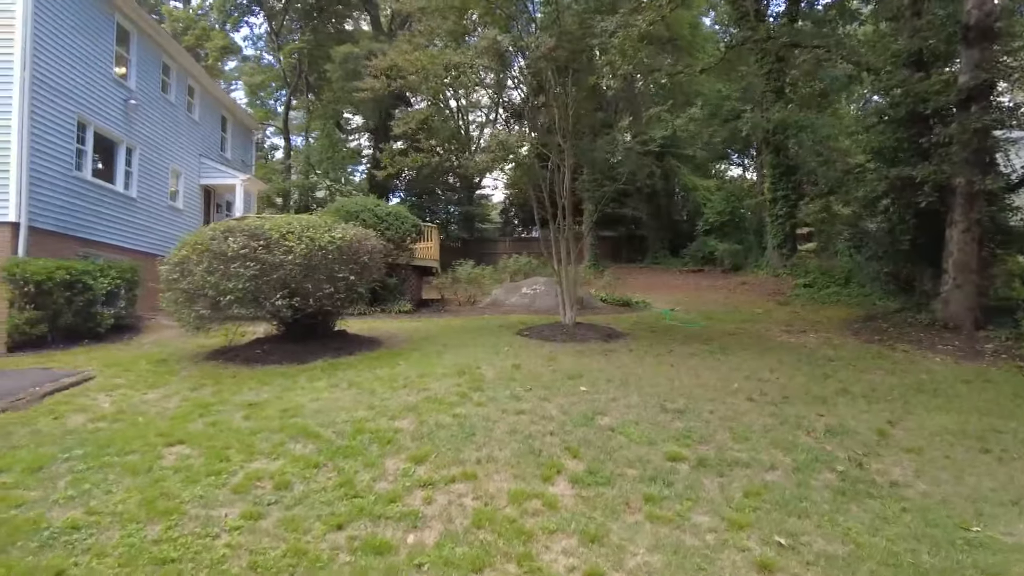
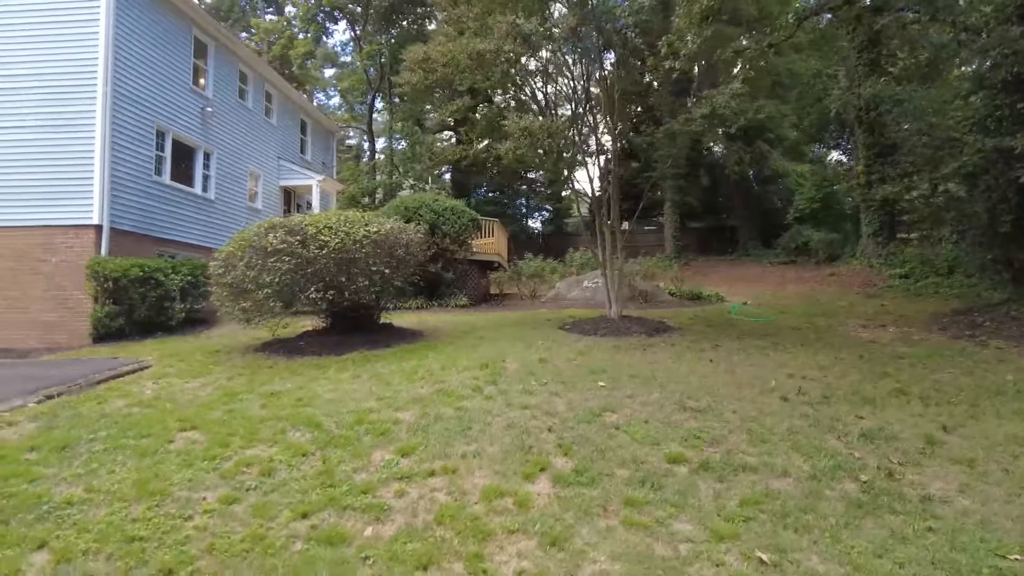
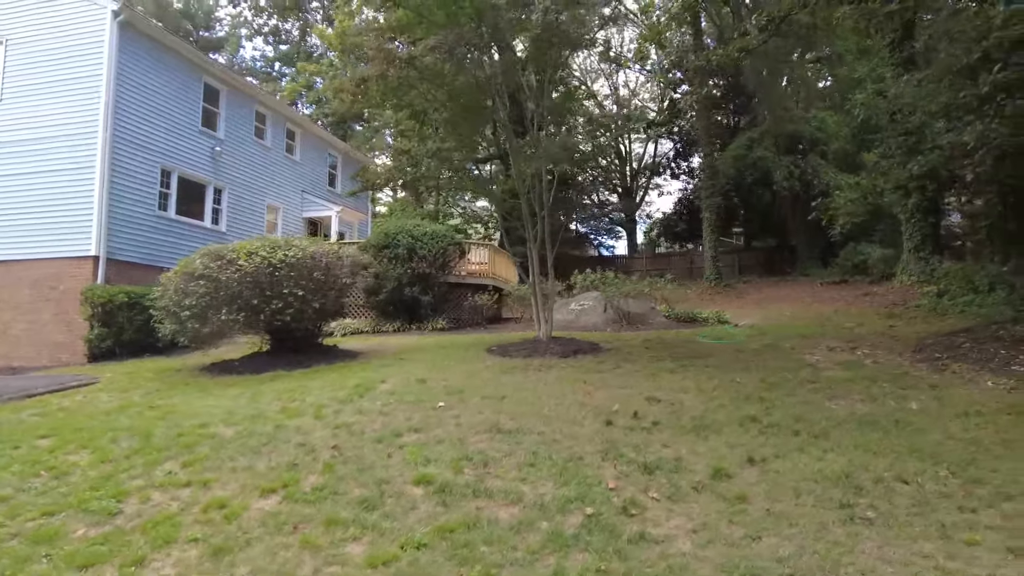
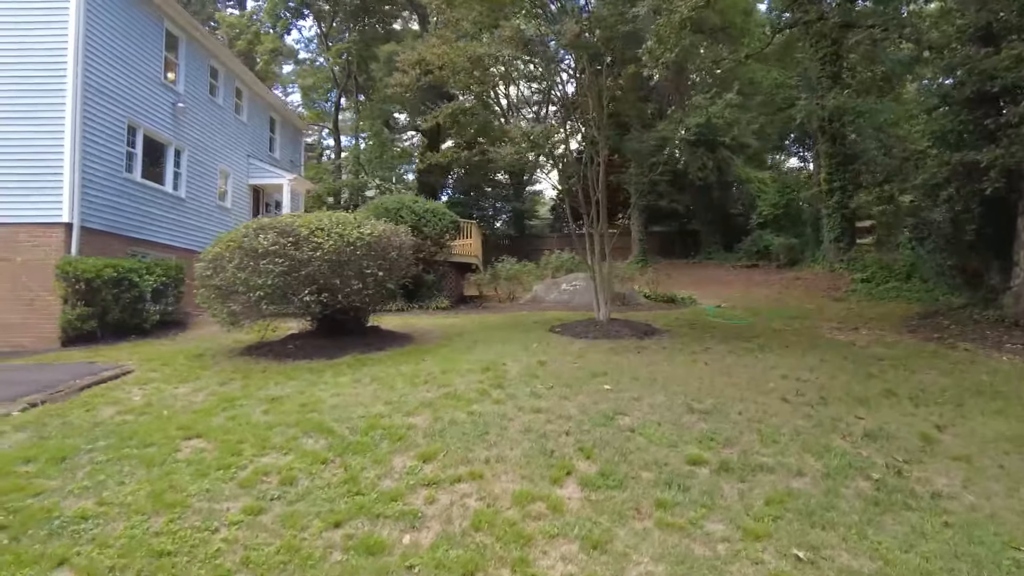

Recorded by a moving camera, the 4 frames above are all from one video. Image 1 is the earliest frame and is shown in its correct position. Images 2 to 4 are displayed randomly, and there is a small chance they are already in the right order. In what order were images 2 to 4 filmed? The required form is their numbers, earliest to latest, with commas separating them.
4, 2, 3
